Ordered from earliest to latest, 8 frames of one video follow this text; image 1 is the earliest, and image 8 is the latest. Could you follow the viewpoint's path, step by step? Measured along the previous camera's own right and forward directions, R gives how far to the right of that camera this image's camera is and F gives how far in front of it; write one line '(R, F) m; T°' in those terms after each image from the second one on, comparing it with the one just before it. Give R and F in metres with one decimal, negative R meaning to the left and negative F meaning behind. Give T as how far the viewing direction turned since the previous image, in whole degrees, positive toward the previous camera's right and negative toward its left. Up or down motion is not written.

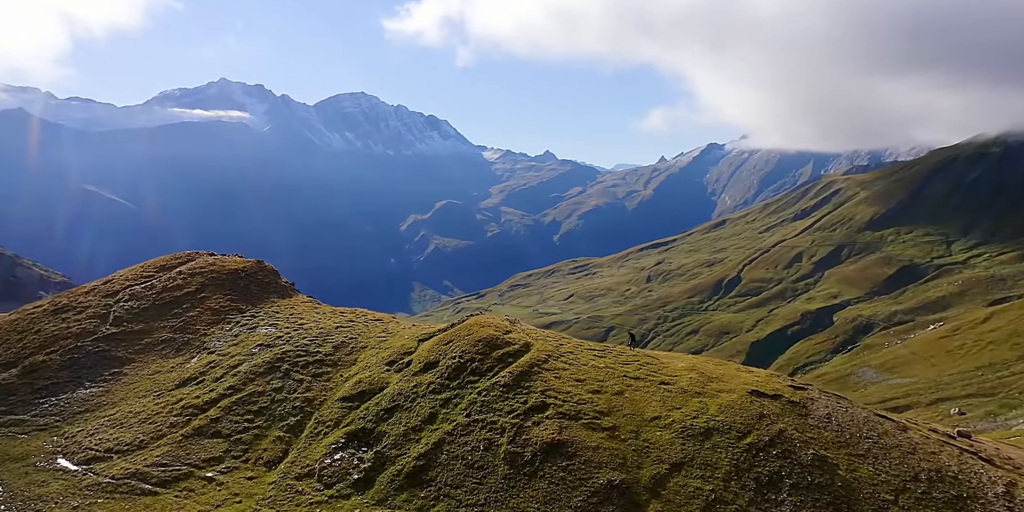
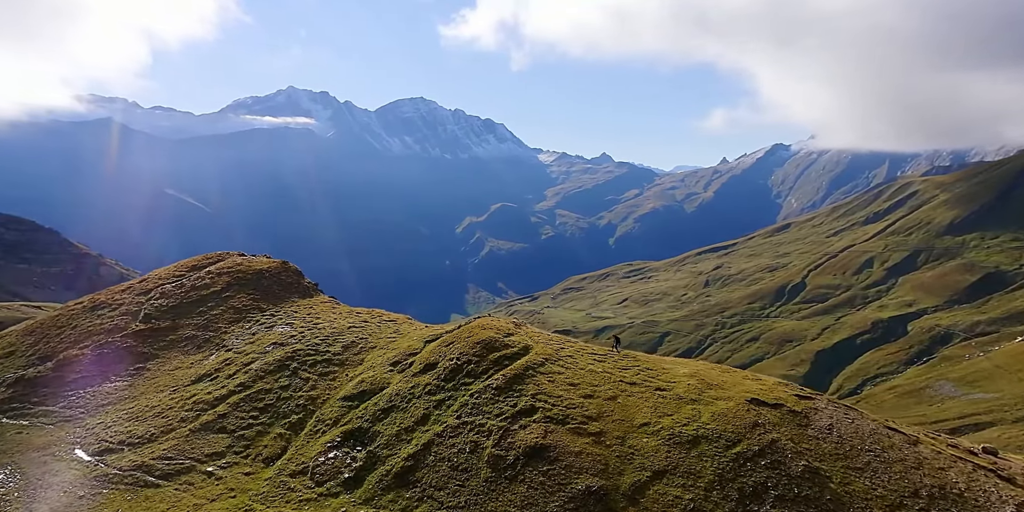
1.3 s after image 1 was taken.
(+4.8, +0.4) m; -4°
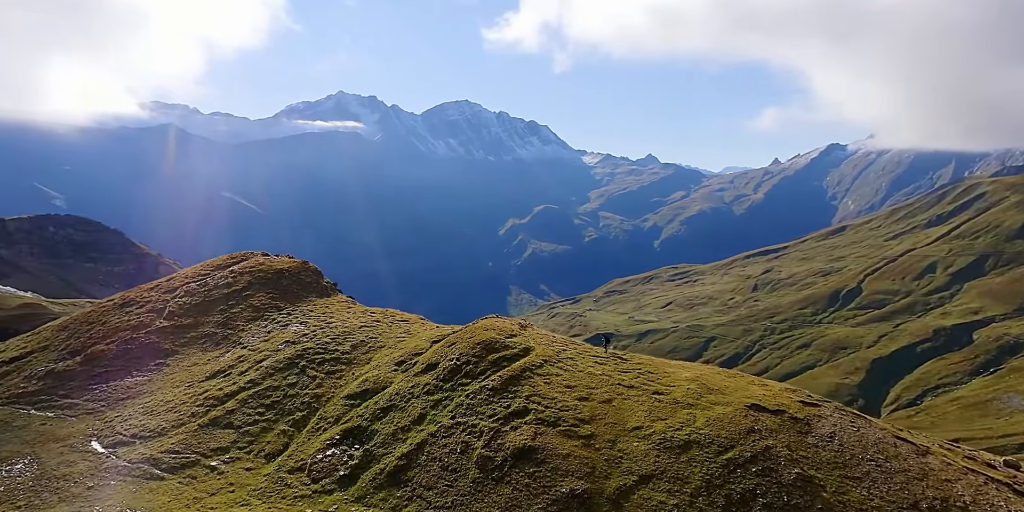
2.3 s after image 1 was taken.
(+3.7, +0.3) m; -3°
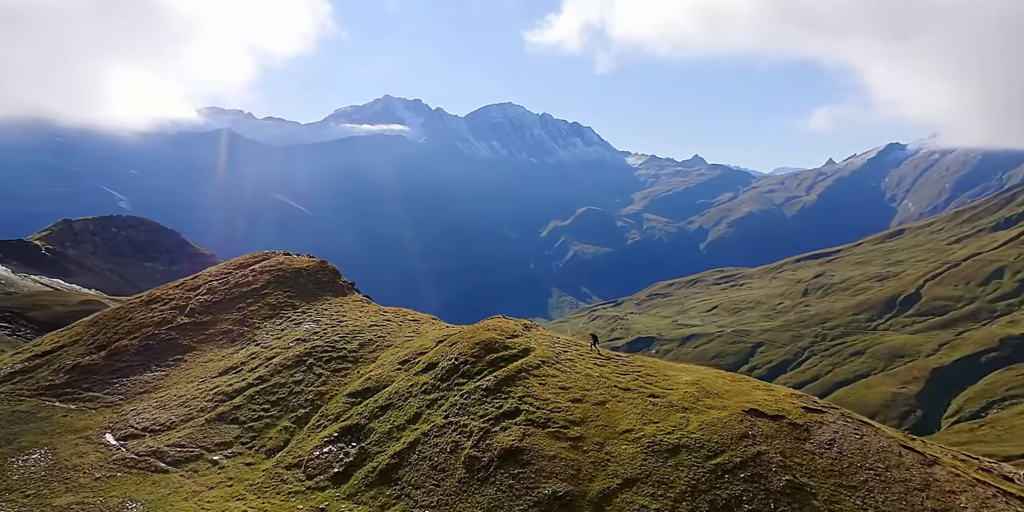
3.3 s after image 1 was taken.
(+3.6, +0.4) m; -3°
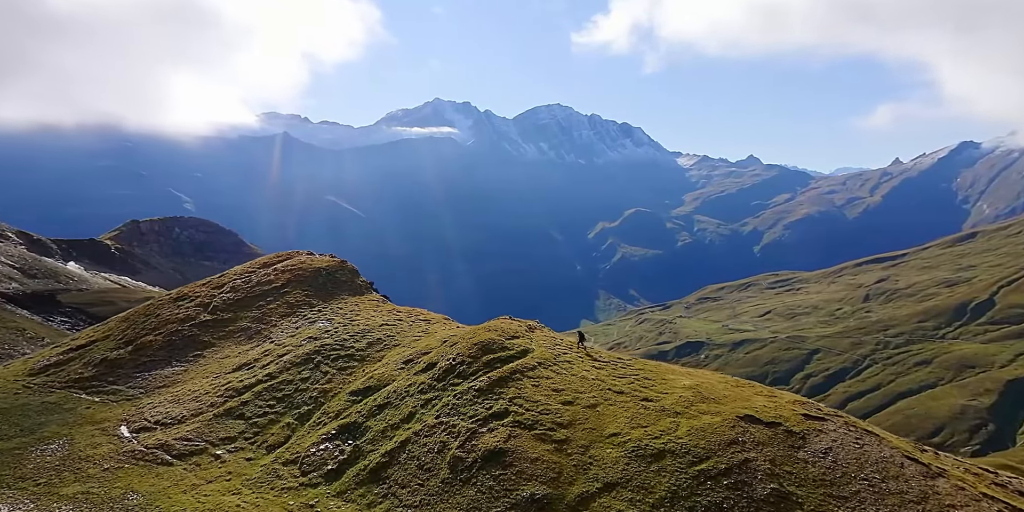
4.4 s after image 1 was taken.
(+4.1, +0.3) m; -3°
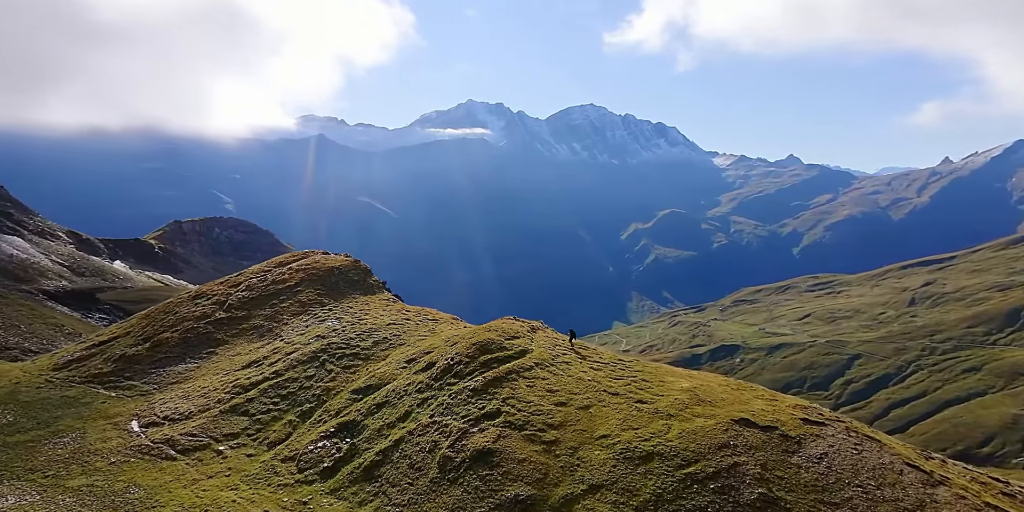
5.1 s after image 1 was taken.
(+2.8, +0.1) m; -2°
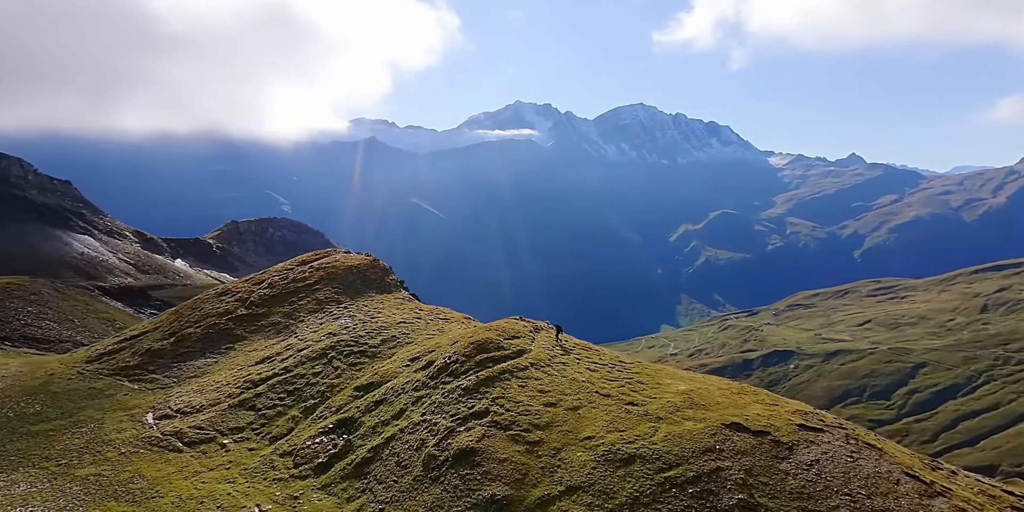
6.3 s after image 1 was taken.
(+4.1, +0.2) m; -3°
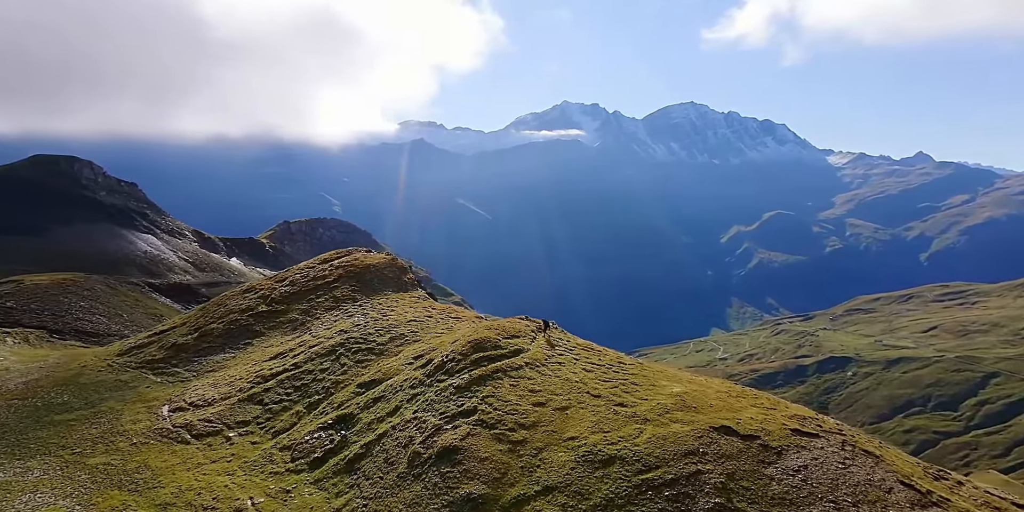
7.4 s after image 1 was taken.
(+4.1, 0.0) m; -3°
